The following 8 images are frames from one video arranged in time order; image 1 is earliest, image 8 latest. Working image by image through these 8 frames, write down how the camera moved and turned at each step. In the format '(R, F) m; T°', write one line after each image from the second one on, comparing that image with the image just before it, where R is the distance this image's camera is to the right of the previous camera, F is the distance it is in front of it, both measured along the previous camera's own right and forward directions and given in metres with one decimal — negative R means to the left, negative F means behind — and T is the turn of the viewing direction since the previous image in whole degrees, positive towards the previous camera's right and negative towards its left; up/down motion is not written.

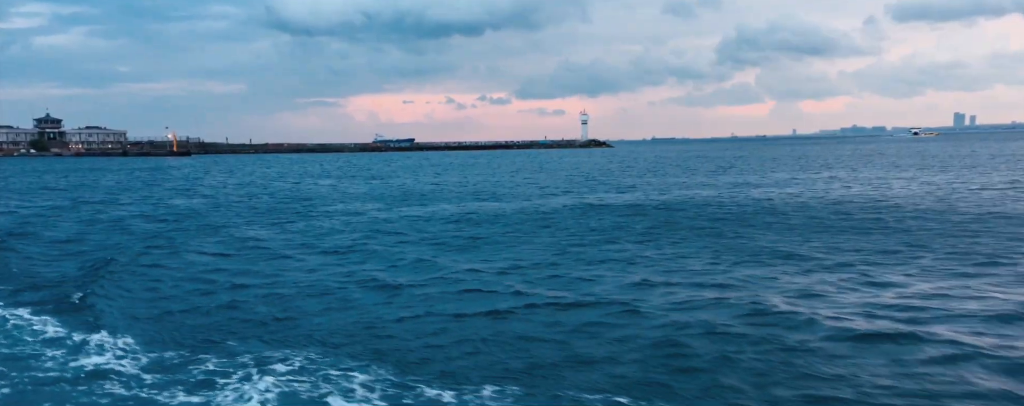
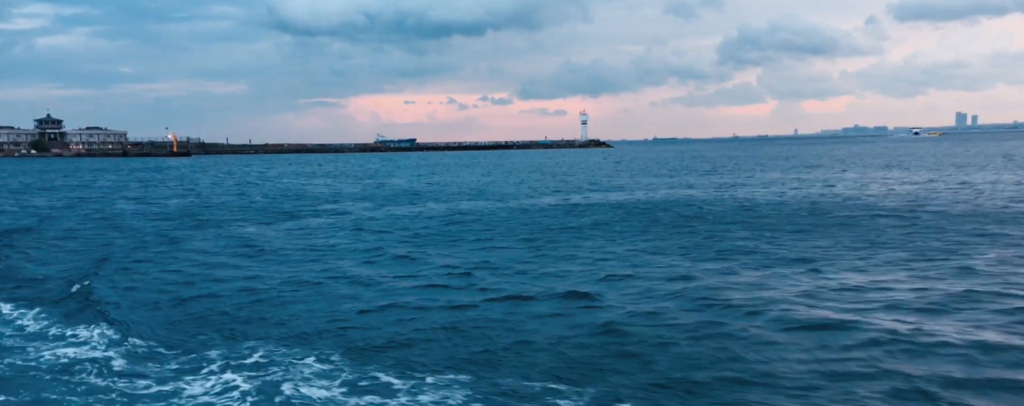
(-2.3, +3.1) m; 0°
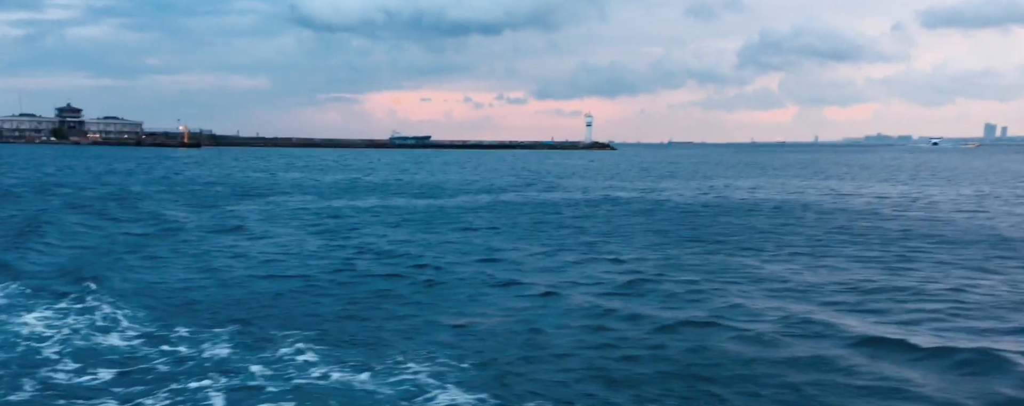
(+3.3, -2.3) m; -1°
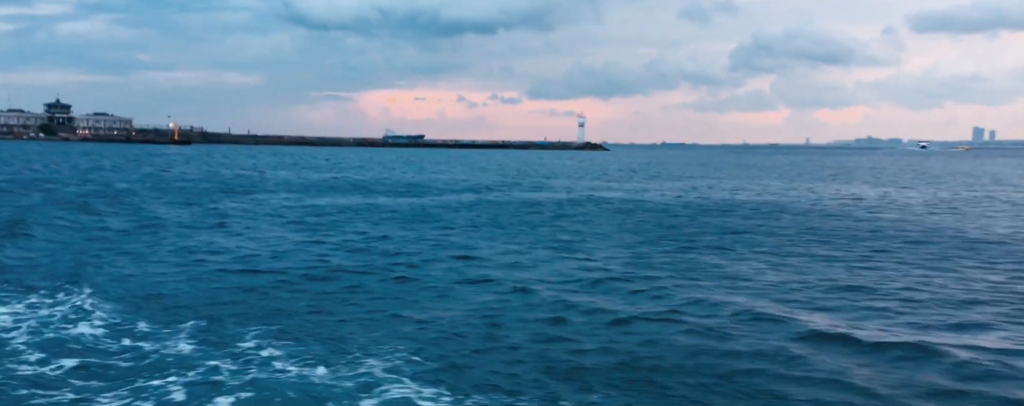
(-2.8, +2.7) m; +1°
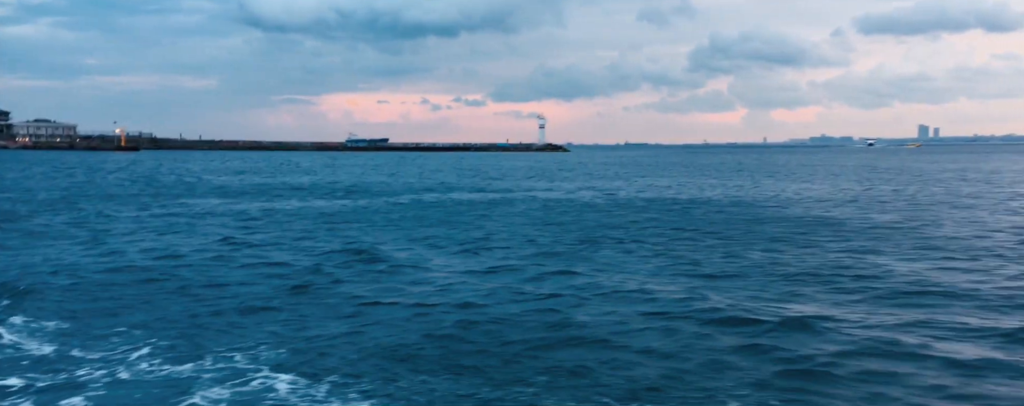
(+2.1, -1.4) m; +2°
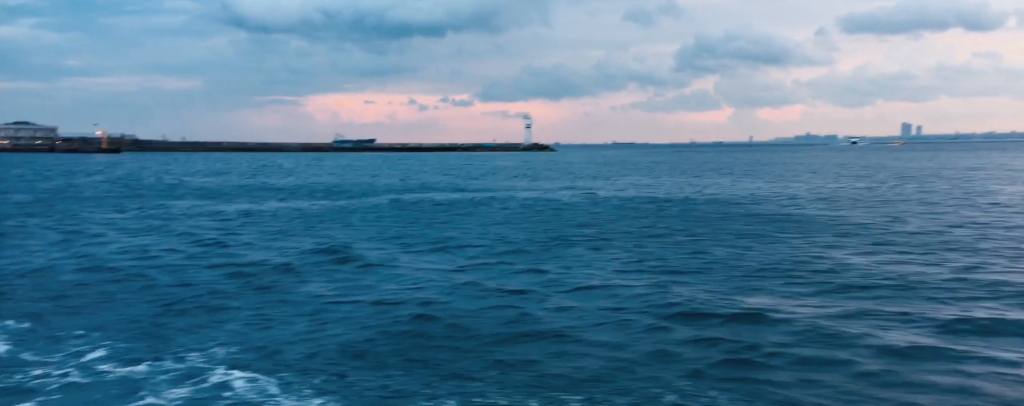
(-4.4, -3.3) m; +1°
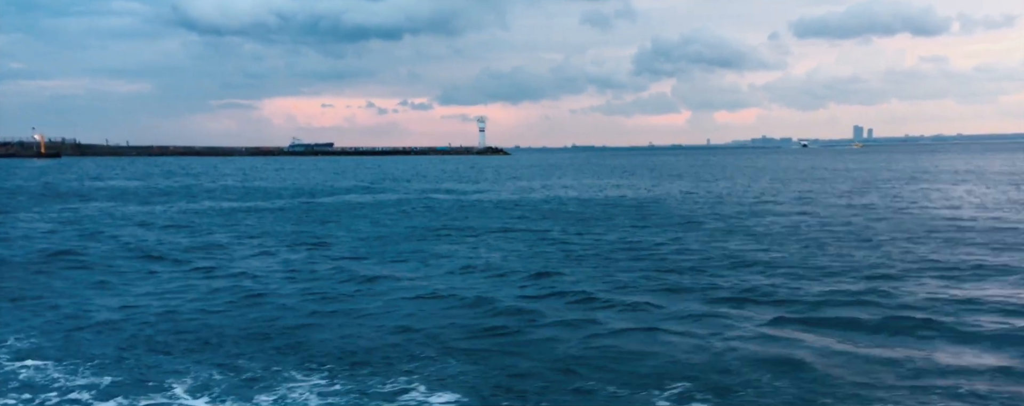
(+0.5, +1.5) m; +3°
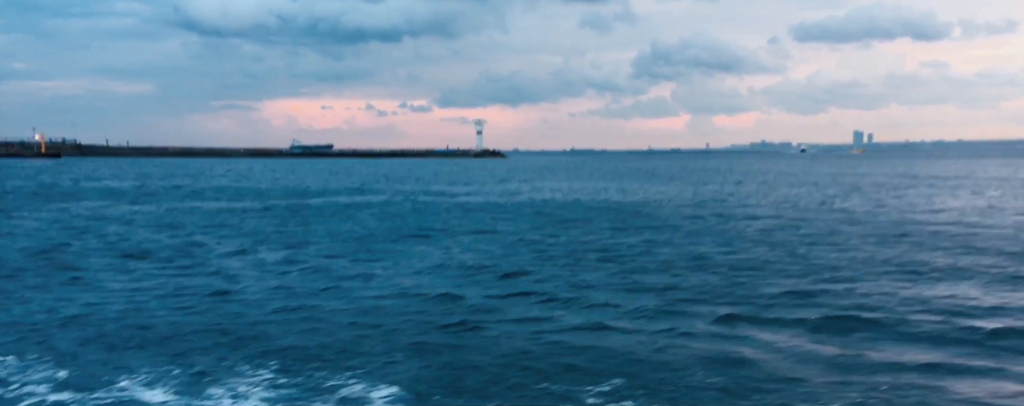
(-2.0, +1.5) m; 0°
